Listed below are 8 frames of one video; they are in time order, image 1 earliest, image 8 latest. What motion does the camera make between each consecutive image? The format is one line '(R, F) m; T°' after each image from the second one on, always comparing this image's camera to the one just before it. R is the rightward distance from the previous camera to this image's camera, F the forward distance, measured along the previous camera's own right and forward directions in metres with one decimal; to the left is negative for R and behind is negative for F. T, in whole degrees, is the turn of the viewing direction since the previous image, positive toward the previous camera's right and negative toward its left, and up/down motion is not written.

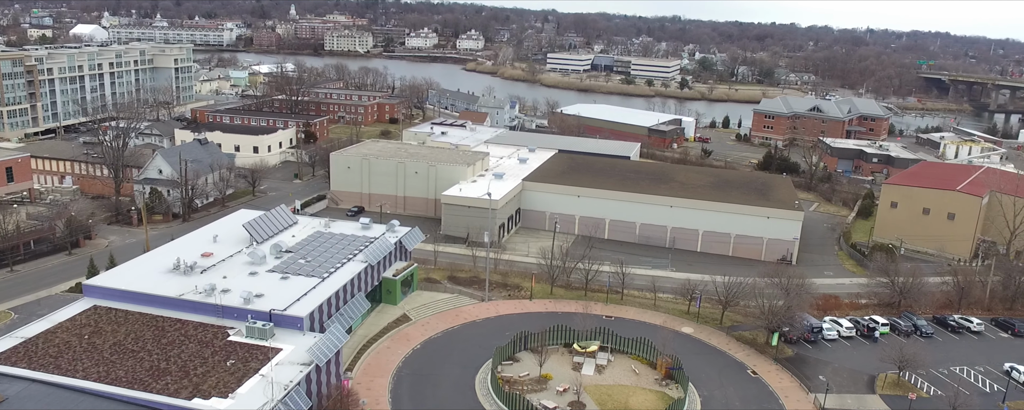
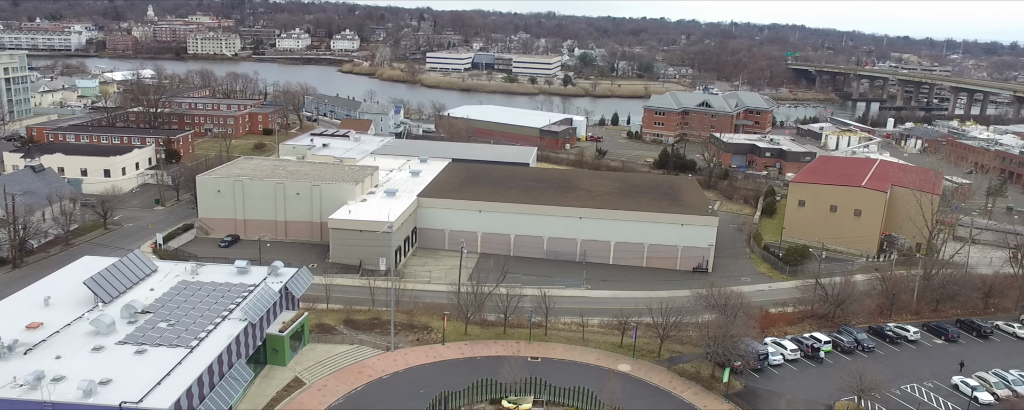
(-0.5, +3.0) m; +8°
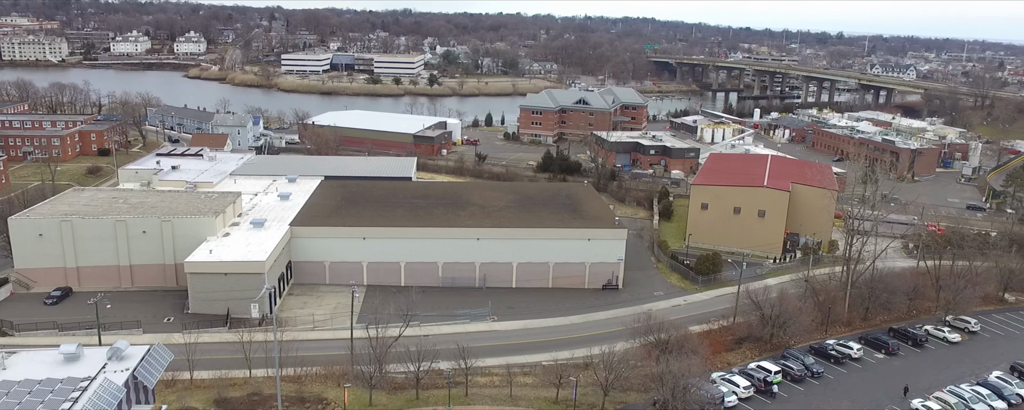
(-0.8, +3.4) m; +10°
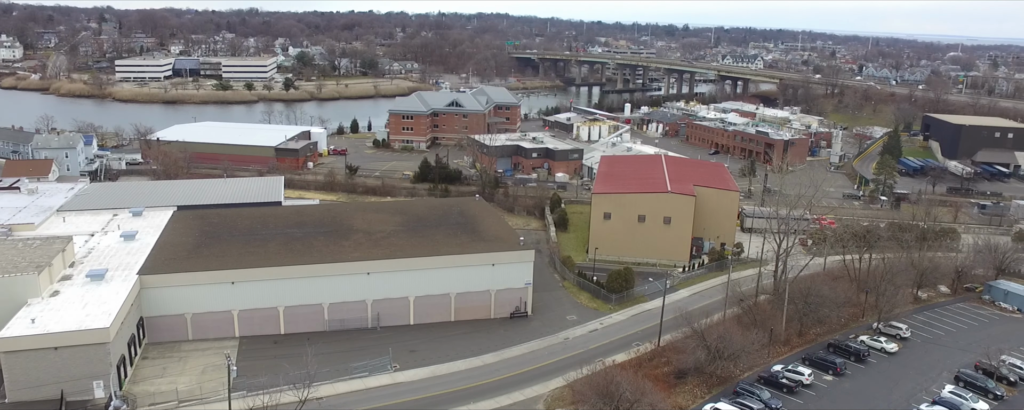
(-1.0, +3.3) m; +10°
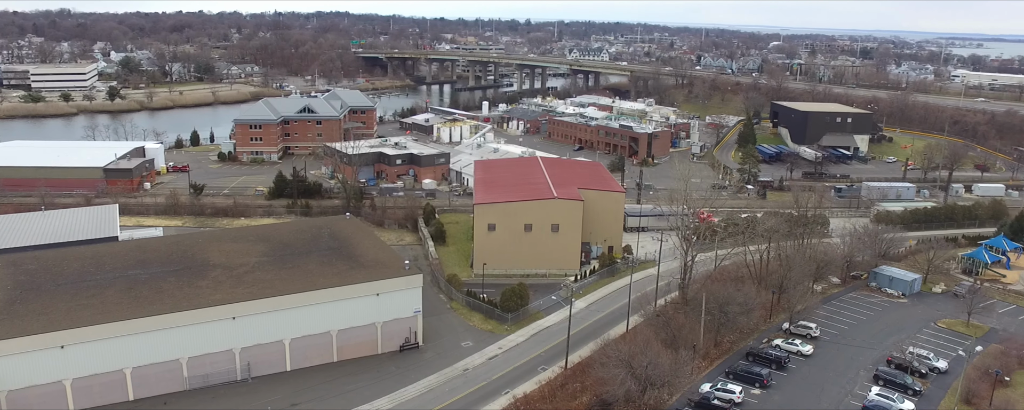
(-0.9, +2.6) m; +11°
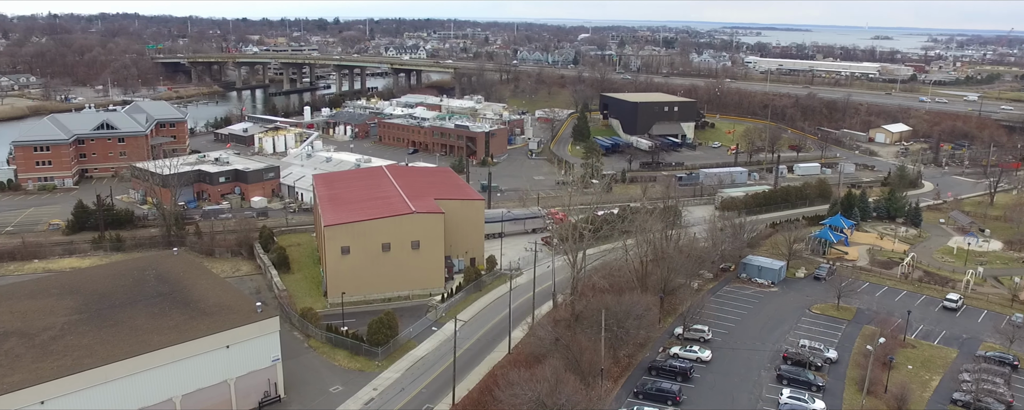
(-1.2, +2.6) m; +13°
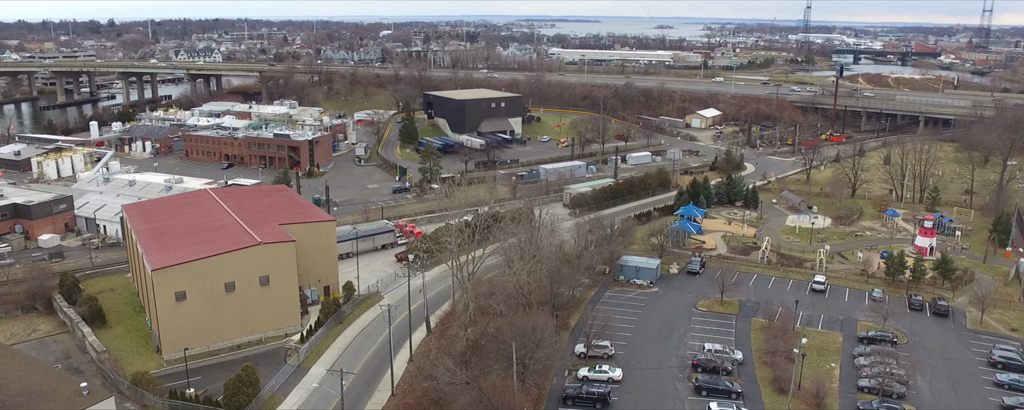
(-1.7, +2.8) m; +14°
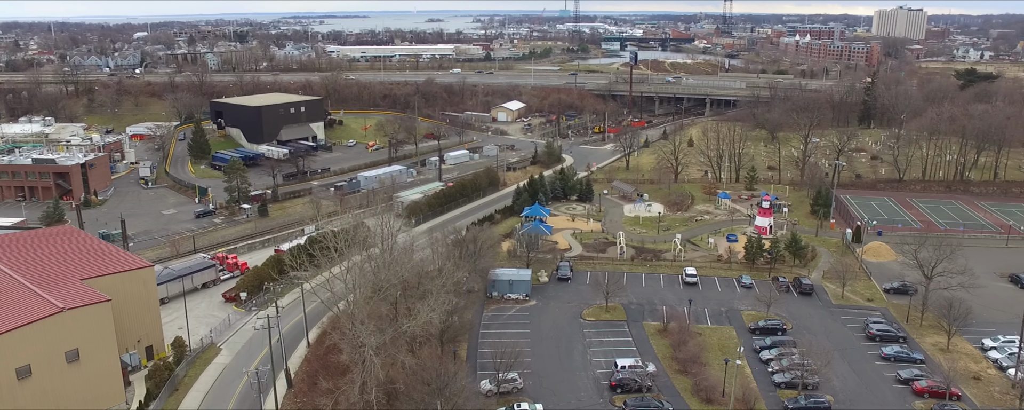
(-2.3, +3.2) m; +15°
